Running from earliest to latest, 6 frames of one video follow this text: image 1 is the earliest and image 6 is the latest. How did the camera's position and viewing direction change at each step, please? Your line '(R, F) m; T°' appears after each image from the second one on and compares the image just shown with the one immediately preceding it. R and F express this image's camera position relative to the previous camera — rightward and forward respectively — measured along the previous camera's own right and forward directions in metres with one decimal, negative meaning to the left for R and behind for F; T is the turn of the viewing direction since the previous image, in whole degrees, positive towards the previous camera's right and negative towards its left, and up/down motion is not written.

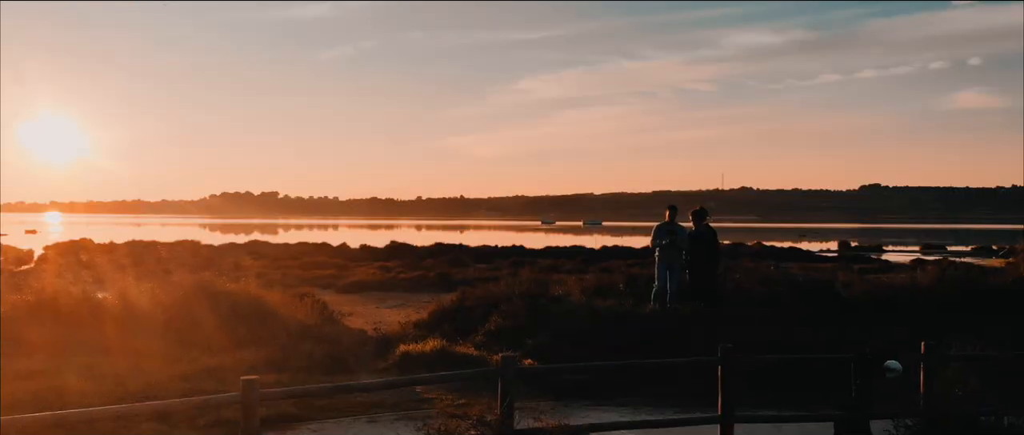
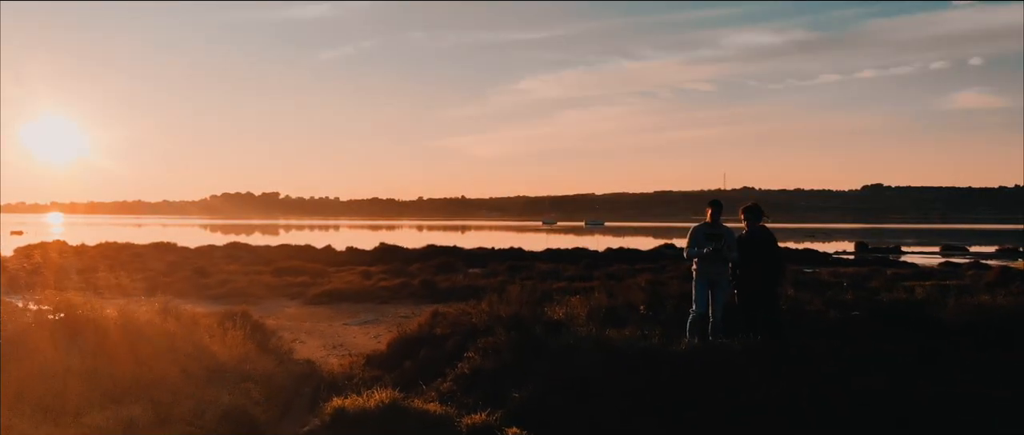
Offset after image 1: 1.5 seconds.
(+0.2, +3.4) m; 0°
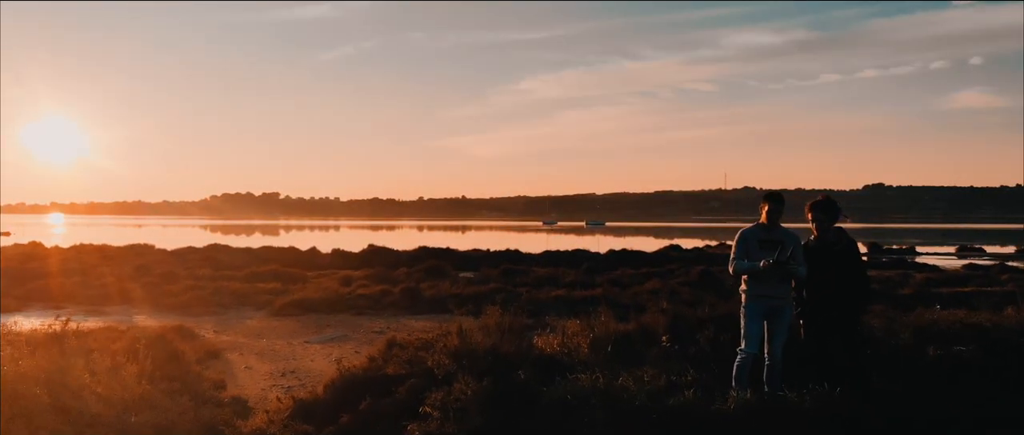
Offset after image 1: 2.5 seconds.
(+0.2, +2.6) m; 0°
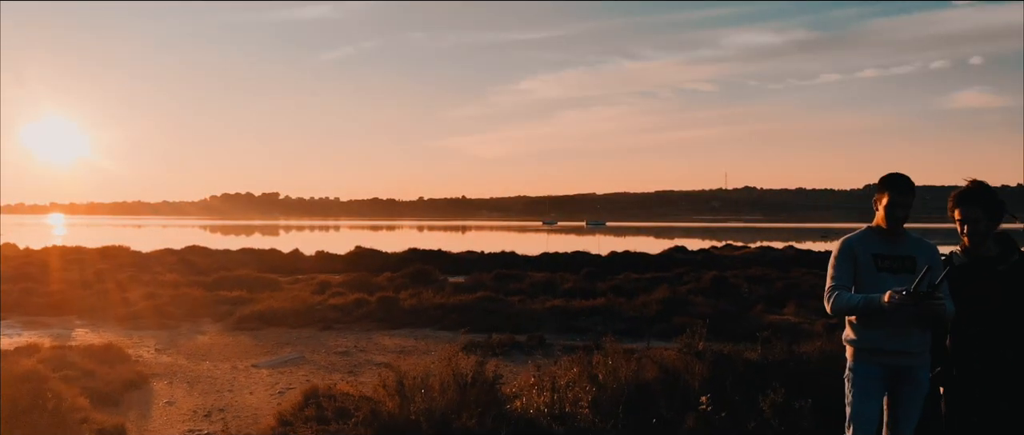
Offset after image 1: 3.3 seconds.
(+0.2, +2.5) m; 0°
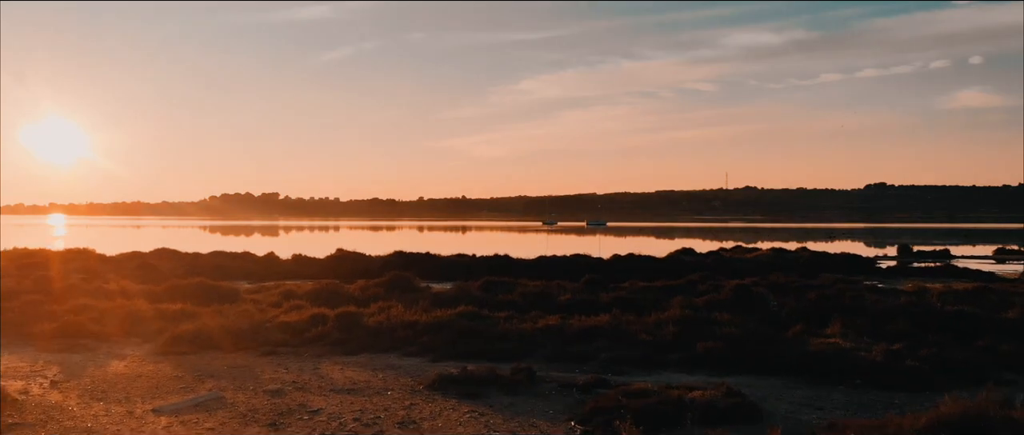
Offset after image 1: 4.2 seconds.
(+0.3, +3.1) m; 0°
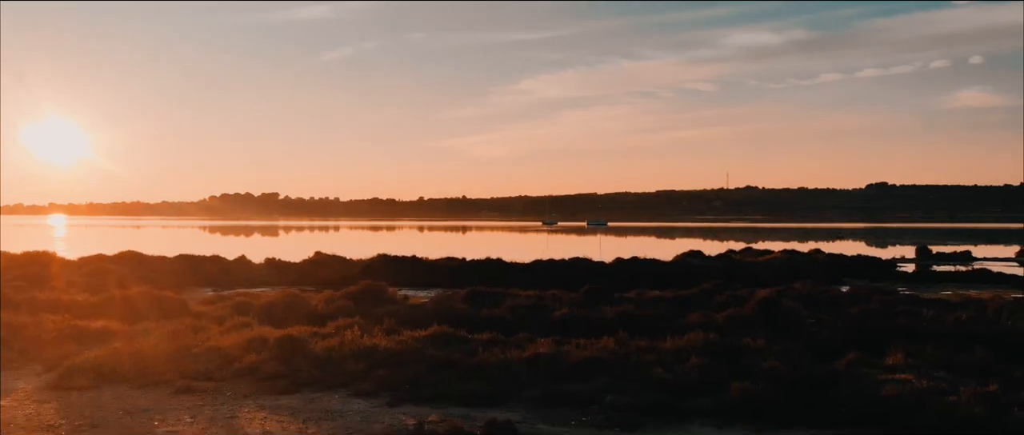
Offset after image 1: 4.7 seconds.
(+0.3, +3.0) m; 0°
